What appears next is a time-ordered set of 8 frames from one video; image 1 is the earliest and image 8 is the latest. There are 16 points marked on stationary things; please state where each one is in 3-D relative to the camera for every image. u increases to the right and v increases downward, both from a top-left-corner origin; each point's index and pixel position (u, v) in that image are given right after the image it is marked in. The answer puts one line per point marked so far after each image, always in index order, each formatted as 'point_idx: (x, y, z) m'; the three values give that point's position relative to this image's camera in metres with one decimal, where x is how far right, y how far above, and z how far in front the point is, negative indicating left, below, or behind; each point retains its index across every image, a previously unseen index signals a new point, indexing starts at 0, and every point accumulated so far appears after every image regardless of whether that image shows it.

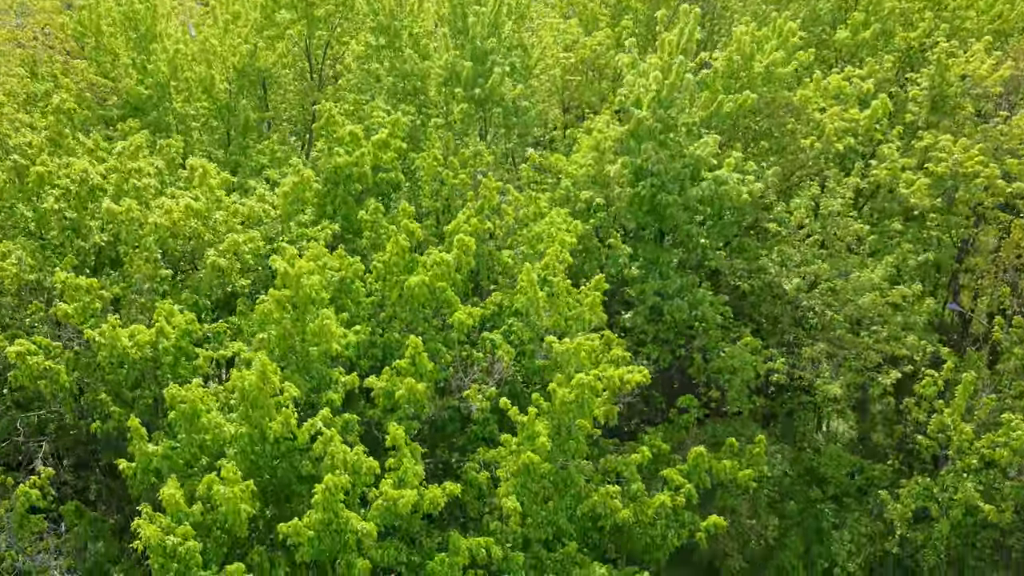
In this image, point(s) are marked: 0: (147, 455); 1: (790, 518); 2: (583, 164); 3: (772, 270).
0: (-5.2, -2.4, +11.8) m
1: (+6.2, -5.2, +18.4) m
2: (+1.7, +2.9, +19.7) m
3: (+5.8, +0.4, +18.2) m
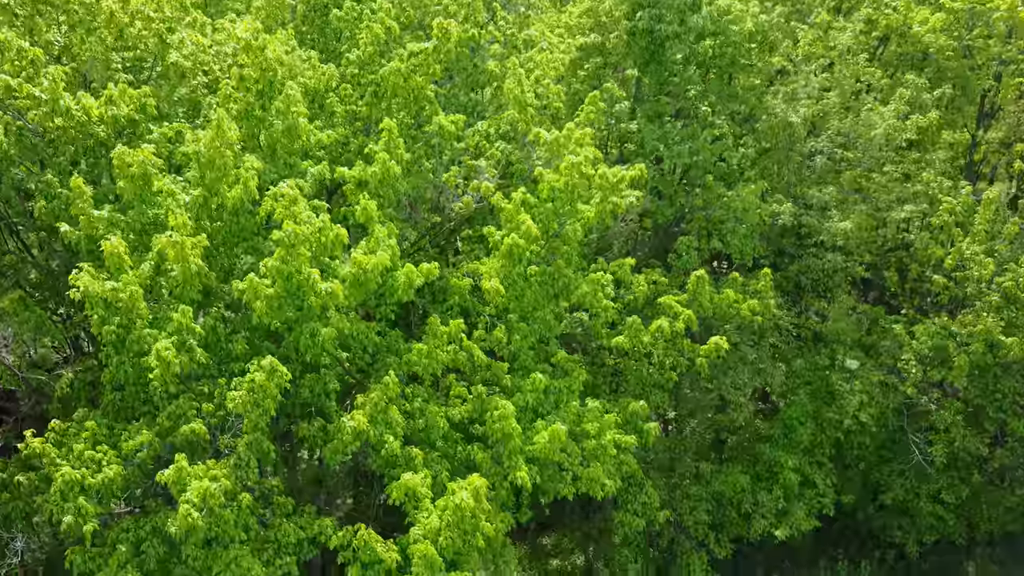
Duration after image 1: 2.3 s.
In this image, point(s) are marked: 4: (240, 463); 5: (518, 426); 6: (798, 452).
0: (-5.5, +0.9, +10.7) m
1: (+6.0, -1.9, +17.3) m
2: (+1.5, +6.3, +18.6) m
3: (+5.5, +3.7, +17.1) m
4: (-3.2, -2.0, +9.5) m
5: (+0.1, -1.9, +11.2) m
6: (+5.9, -3.4, +17.0) m
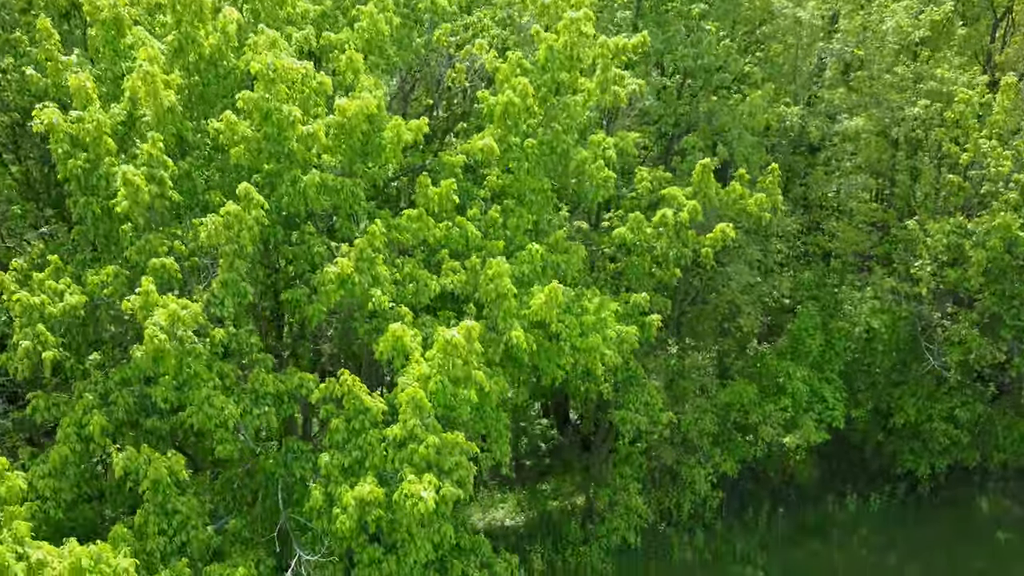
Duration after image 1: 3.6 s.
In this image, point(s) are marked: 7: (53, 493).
0: (-5.6, +2.8, +10.1) m
1: (+6.0, 0.0, +16.7) m
2: (+1.4, +8.1, +17.9) m
3: (+5.5, +5.6, +16.4) m
4: (-3.2, -0.2, +8.9) m
5: (0.0, 0.0, +10.6) m
6: (+5.8, -1.5, +16.4) m
7: (-4.7, -2.1, +8.5) m
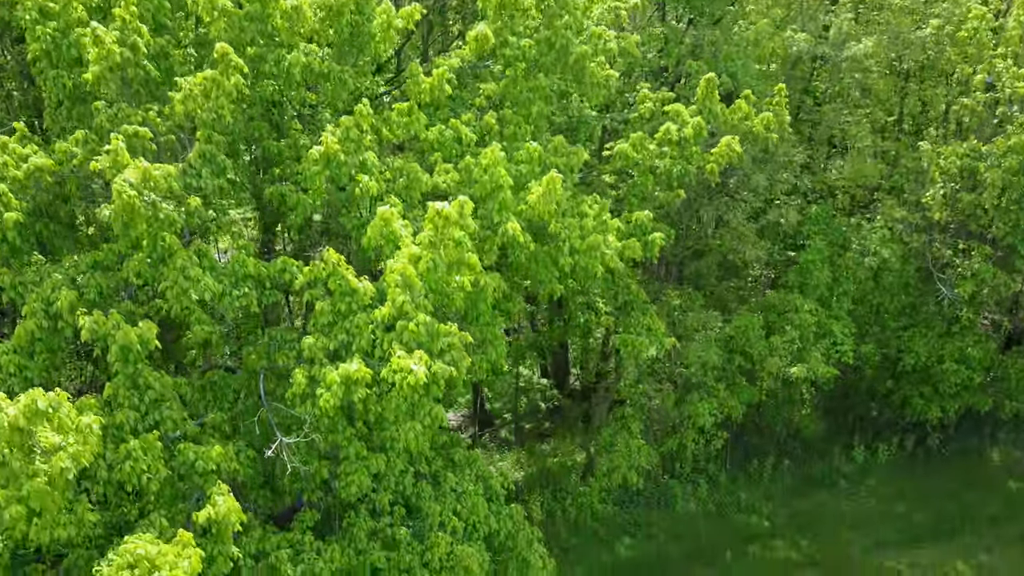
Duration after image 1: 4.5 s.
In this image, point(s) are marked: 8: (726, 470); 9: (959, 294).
0: (-5.6, +4.1, +9.5) m
1: (+5.9, +1.3, +16.1) m
2: (+1.4, +9.4, +17.4) m
3: (+5.4, +6.9, +15.9) m
4: (-3.3, +1.1, +8.4) m
5: (0.0, +1.3, +10.0) m
6: (+5.8, -0.2, +15.8) m
7: (-4.8, -0.8, +7.9) m
8: (+4.9, -4.3, +18.9) m
9: (+8.7, -0.1, +16.0) m
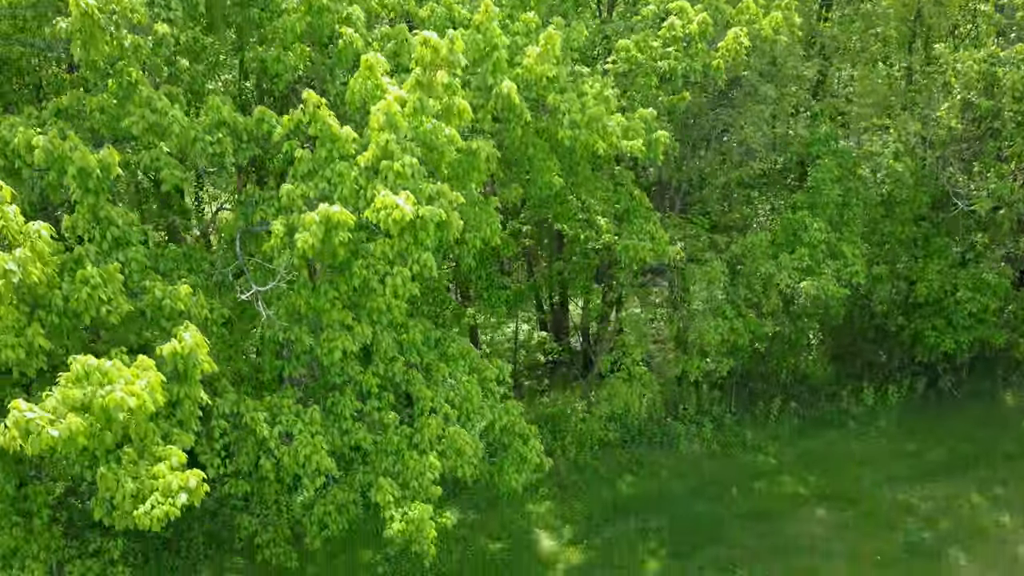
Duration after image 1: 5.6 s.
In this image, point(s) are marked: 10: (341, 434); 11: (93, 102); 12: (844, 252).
0: (-5.7, +5.6, +8.9) m
1: (+5.9, +2.8, +15.5) m
2: (+1.3, +10.9, +16.8) m
3: (+5.4, +8.4, +15.3) m
4: (-3.3, +2.6, +7.8) m
5: (-0.1, +2.8, +9.4) m
6: (+5.8, +1.3, +15.2) m
7: (-4.8, +0.7, +7.3) m
8: (+4.9, -2.8, +18.3) m
9: (+8.6, +1.4, +15.4) m
10: (-1.9, -1.6, +9.0) m
11: (-3.8, +1.7, +7.4) m
12: (+6.1, +0.7, +15.1) m
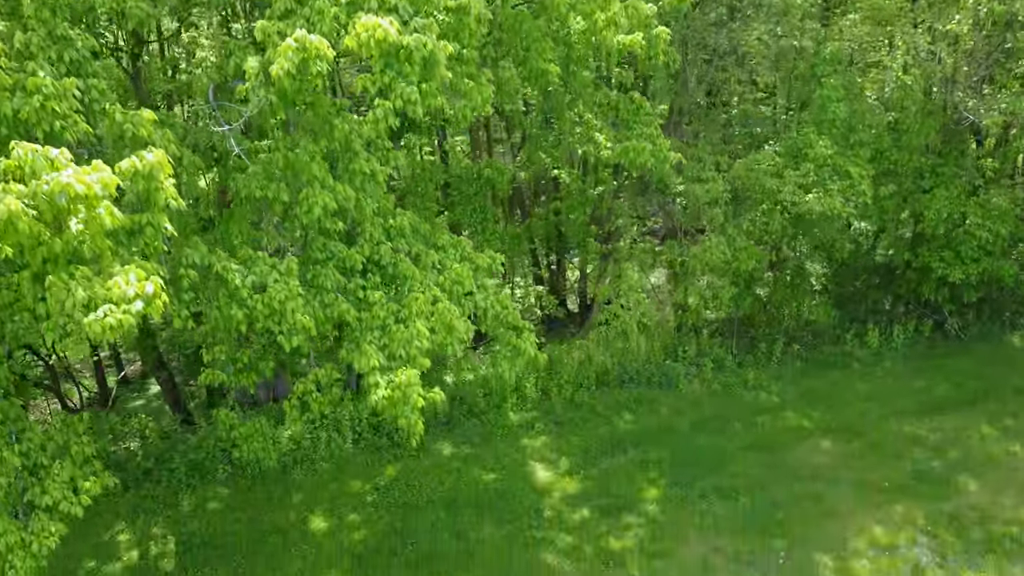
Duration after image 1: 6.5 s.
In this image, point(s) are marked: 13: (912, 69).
0: (-5.7, +7.0, +8.3) m
1: (+5.8, +4.2, +15.0) m
2: (+1.3, +12.3, +16.2) m
3: (+5.3, +9.8, +14.7) m
4: (-3.4, +4.0, +7.2) m
5: (-0.2, +4.2, +8.9) m
6: (+5.7, +2.7, +14.7) m
7: (-4.9, +2.1, +6.8) m
8: (+4.8, -1.4, +17.8) m
9: (+8.5, +2.7, +14.8) m
10: (-1.9, -0.2, +8.4) m
11: (-3.9, +3.1, +6.9) m
12: (+6.0, +2.0, +14.6) m
13: (+7.1, +3.8, +14.6) m
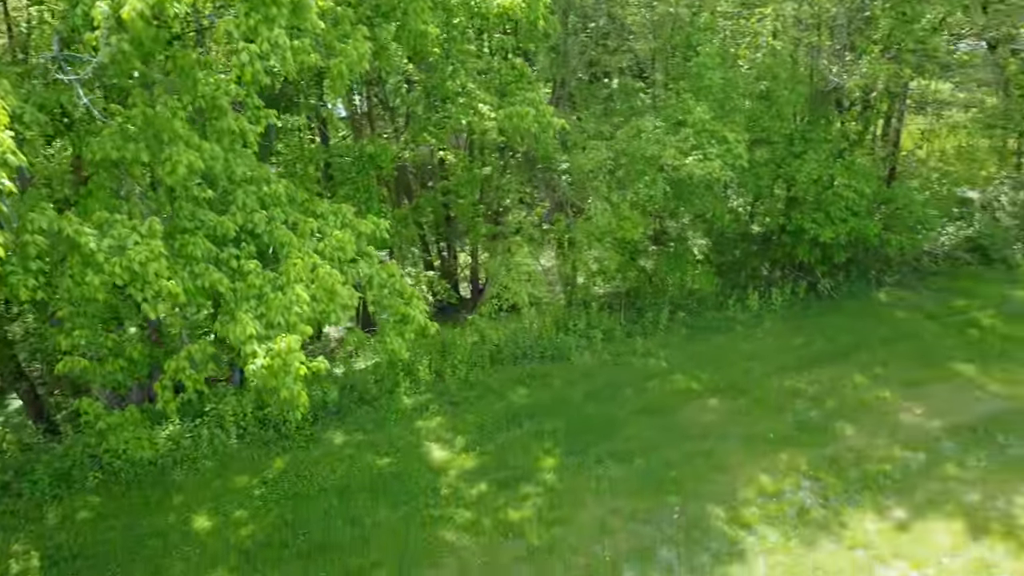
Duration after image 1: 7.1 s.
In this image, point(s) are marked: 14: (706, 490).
0: (-7.1, +7.1, +7.1) m
1: (+3.5, +4.9, +15.3) m
2: (-1.5, +12.7, +15.8) m
3: (+2.8, +10.4, +14.9) m
4: (-4.5, +4.2, +6.3) m
5: (-1.5, +4.5, +8.4) m
6: (+3.5, +3.3, +15.0) m
7: (-5.8, +2.2, +5.7) m
8: (+2.4, -0.8, +18.0) m
9: (+6.3, +3.5, +15.5) m
10: (-3.0, +0.1, +7.8) m
11: (-4.8, +3.2, +5.9) m
12: (+3.9, +2.7, +14.9) m
13: (+4.9, +4.5, +15.1) m
14: (+2.8, -2.9, +11.8) m
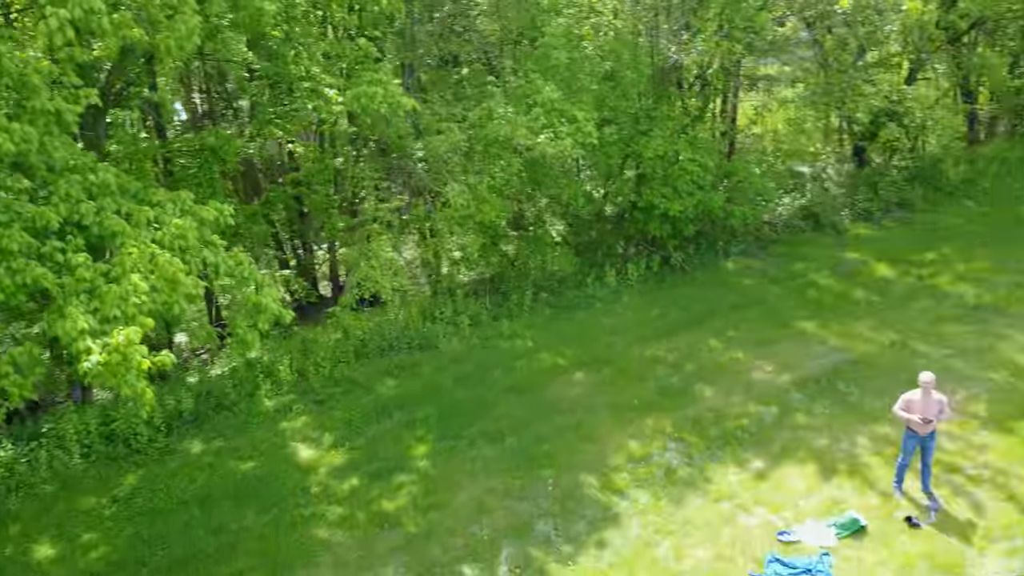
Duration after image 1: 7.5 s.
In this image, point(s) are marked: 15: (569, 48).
0: (-8.6, +6.8, +5.7) m
1: (+0.6, +5.3, +15.5) m
2: (-4.9, +12.8, +15.1) m
3: (-0.4, +10.8, +14.9) m
4: (-5.7, +4.1, +5.3) m
5: (-3.2, +4.6, +7.9) m
6: (+0.8, +3.7, +15.2) m
7: (-6.8, +2.0, +4.5) m
8: (-0.6, -0.5, +18.0) m
9: (+3.5, +4.1, +16.2) m
10: (-4.3, +0.1, +7.0) m
11: (-6.0, +3.1, +4.9) m
12: (+1.2, +3.1, +15.2) m
13: (+2.1, +5.0, +15.6) m
14: (+1.0, -2.5, +12.0) m
15: (+1.0, +4.7, +15.6) m
